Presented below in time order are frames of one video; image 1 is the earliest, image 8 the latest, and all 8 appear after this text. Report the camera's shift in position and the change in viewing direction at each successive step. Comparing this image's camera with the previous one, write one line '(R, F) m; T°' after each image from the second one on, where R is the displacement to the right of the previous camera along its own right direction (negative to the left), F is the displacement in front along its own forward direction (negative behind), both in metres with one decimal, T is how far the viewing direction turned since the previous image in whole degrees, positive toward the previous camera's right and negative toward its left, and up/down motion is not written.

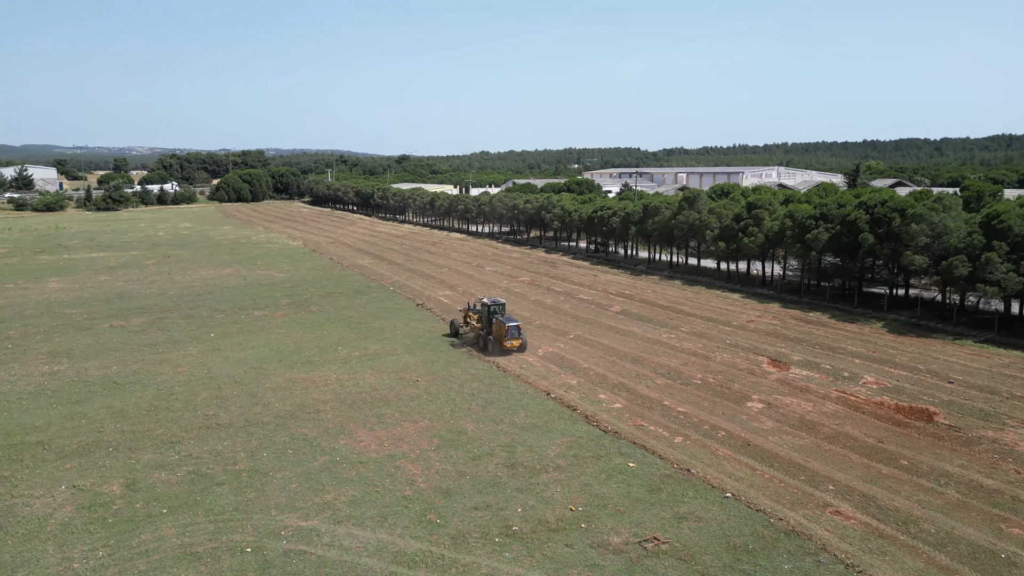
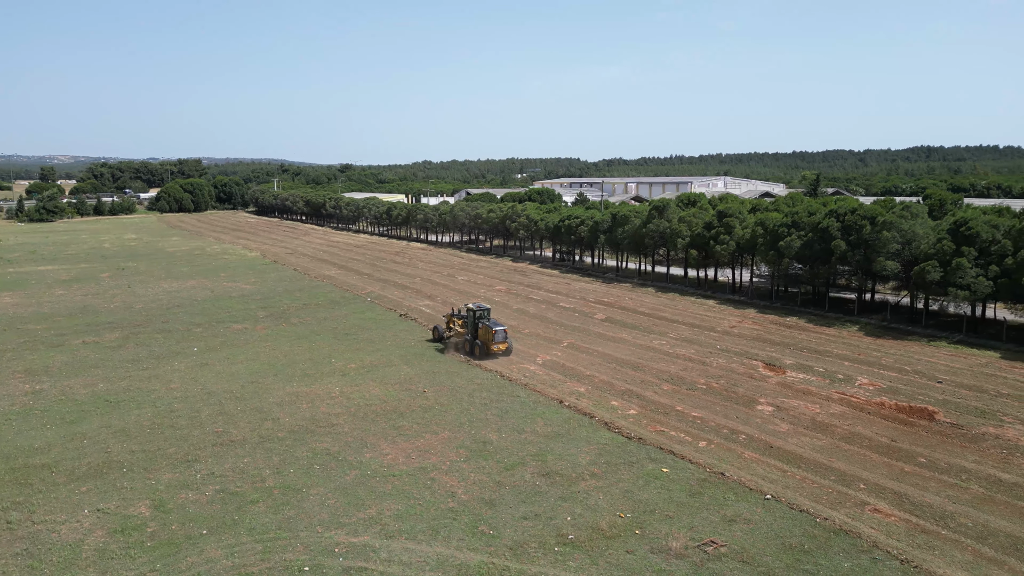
(-1.9, +0.1) m; +4°
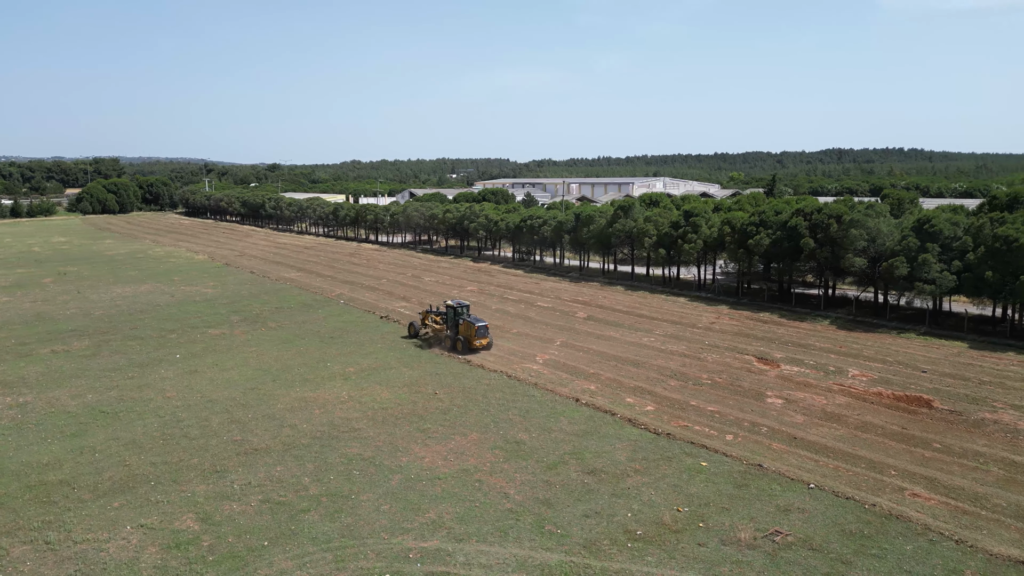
(-2.4, +0.1) m; +5°
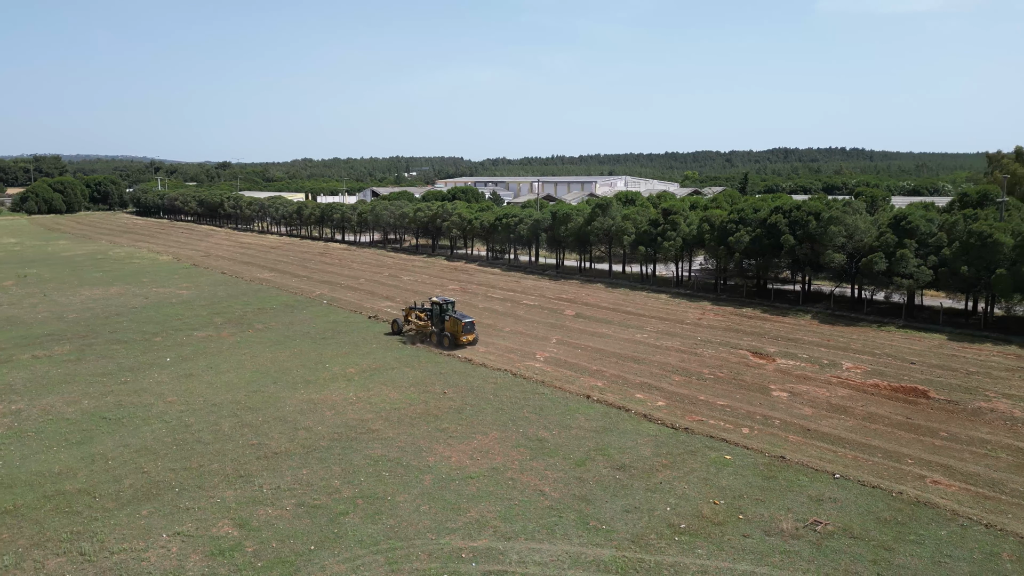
(-1.6, 0.0) m; +3°
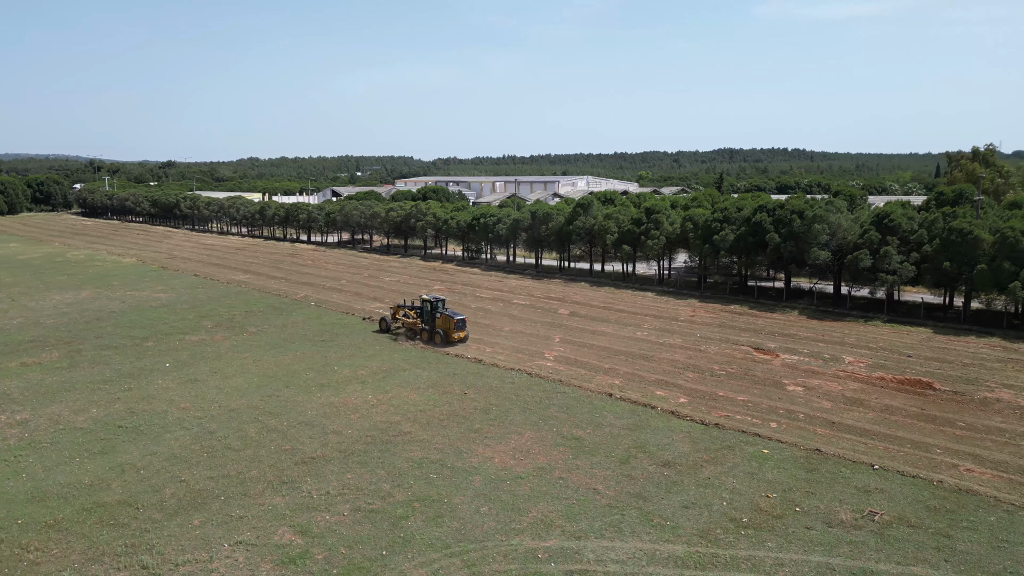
(-2.0, +0.1) m; +4°
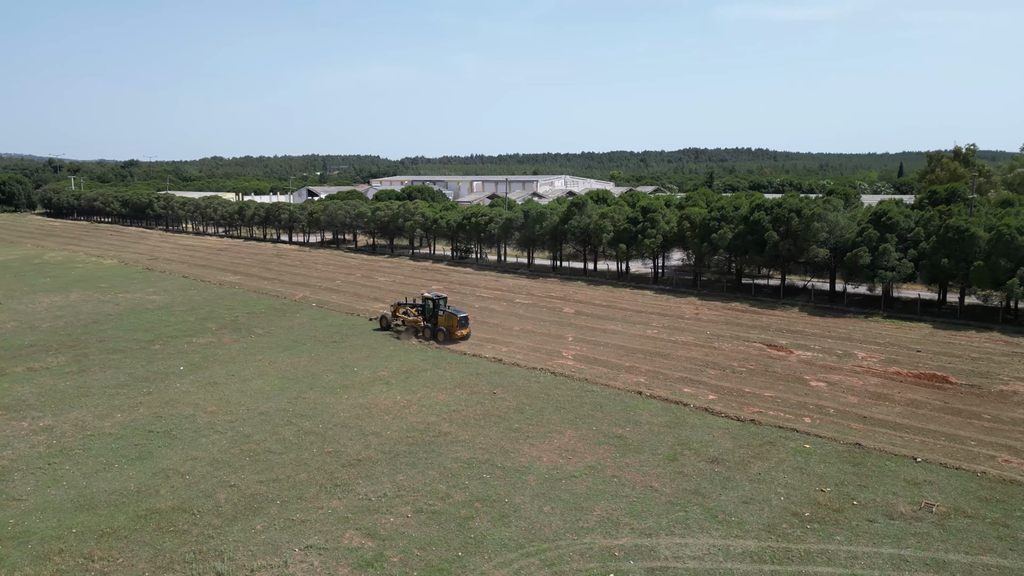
(-1.7, +0.1) m; +2°
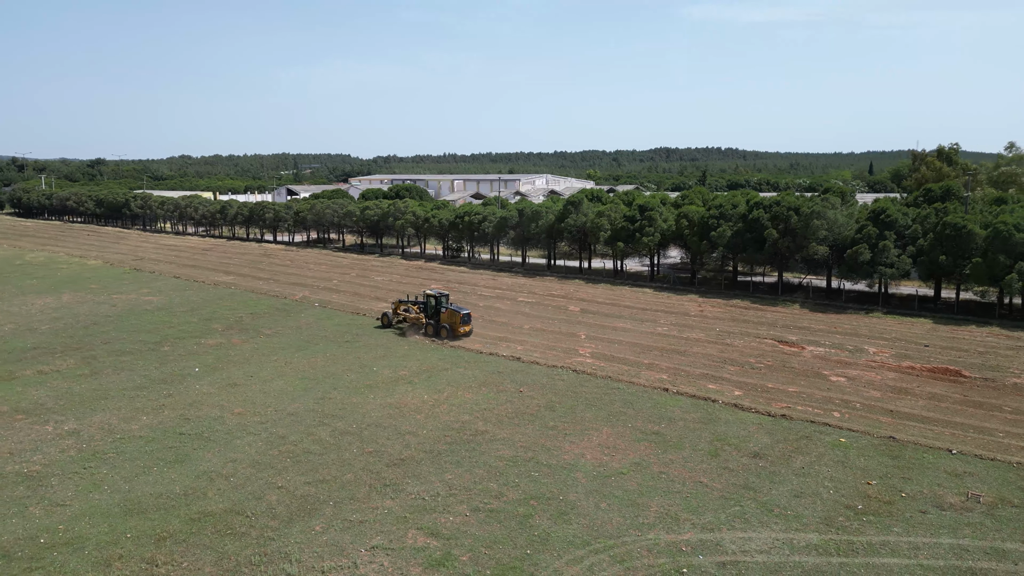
(-1.5, 0.0) m; +2°
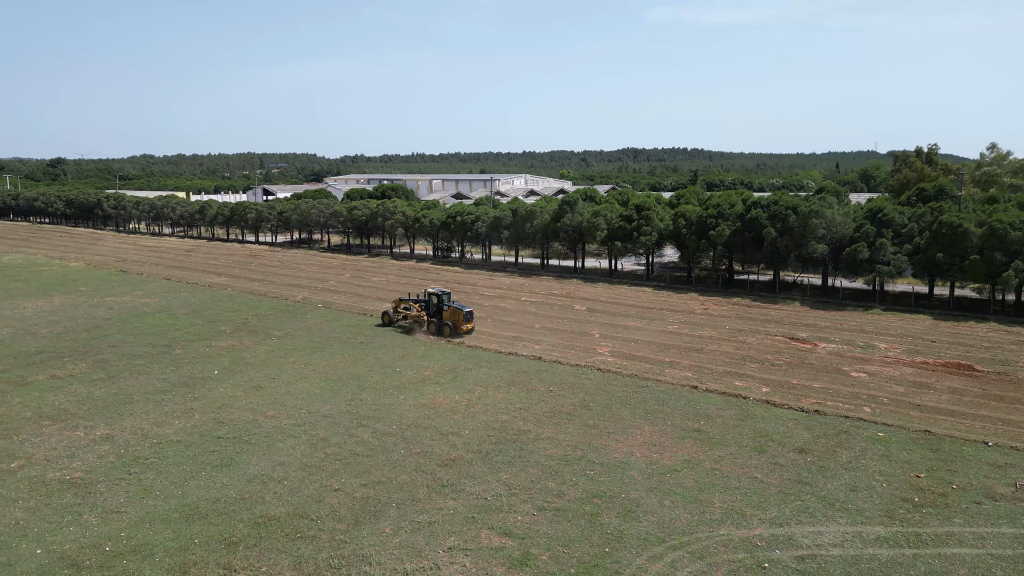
(-1.8, 0.0) m; +2°
